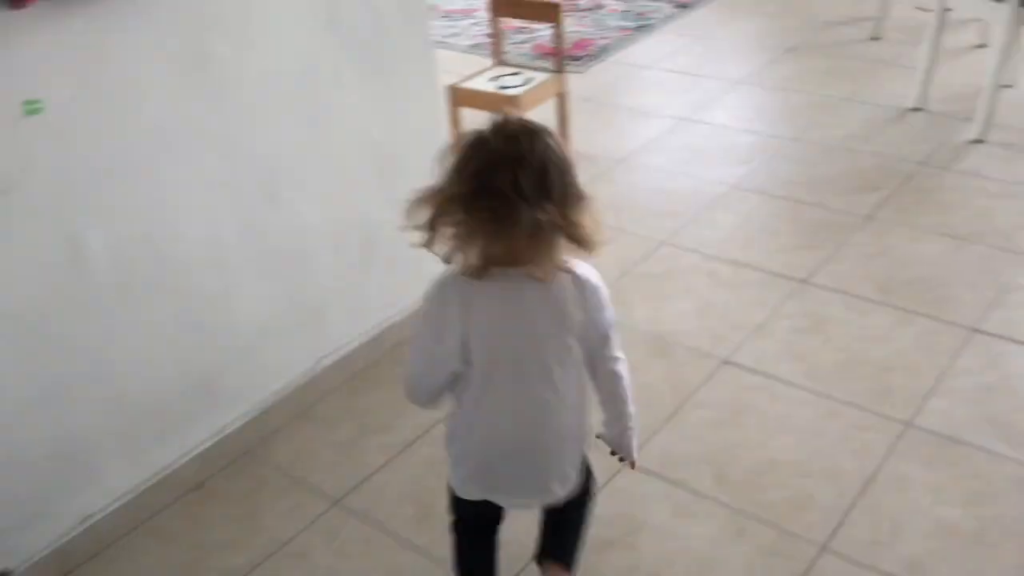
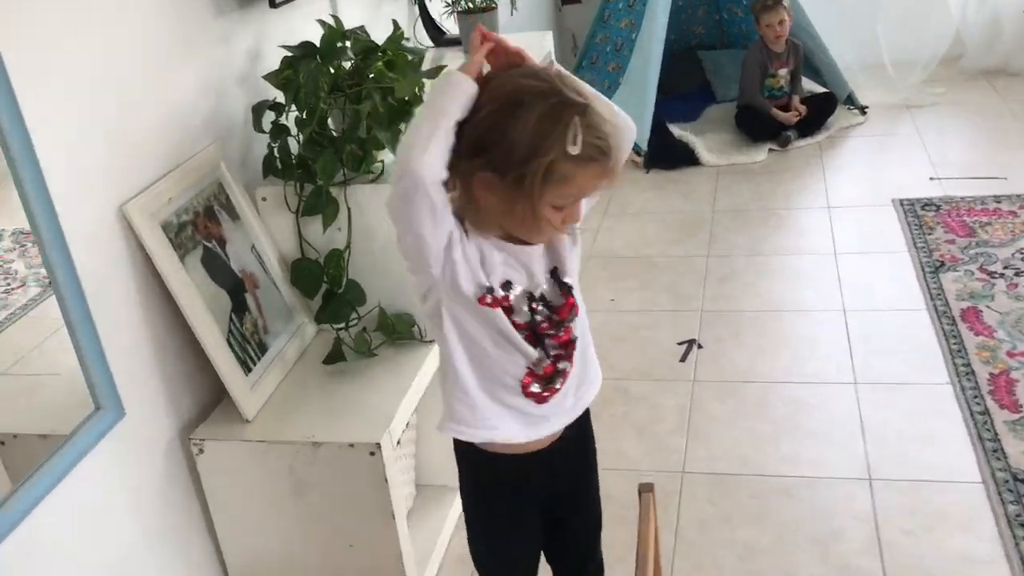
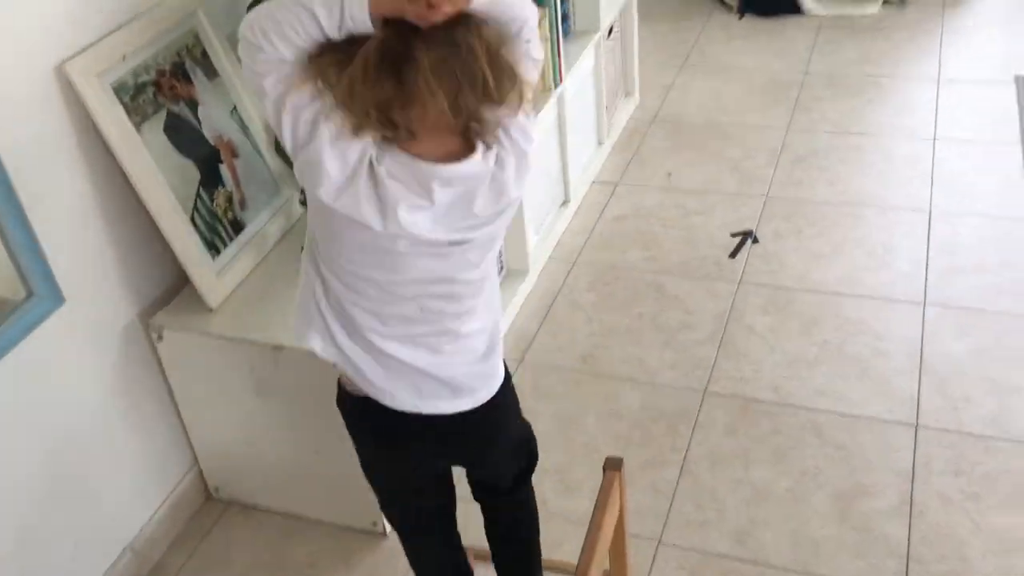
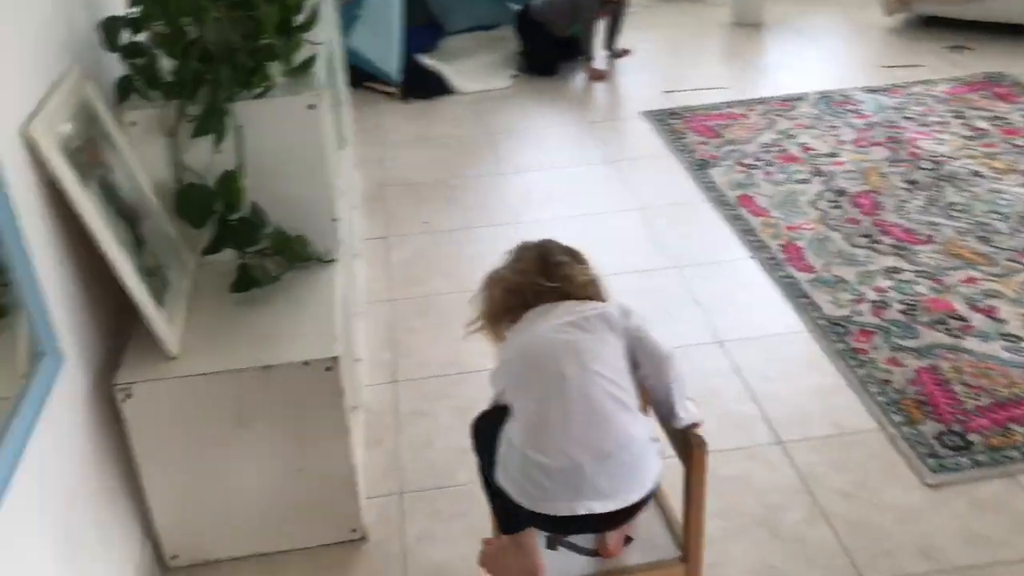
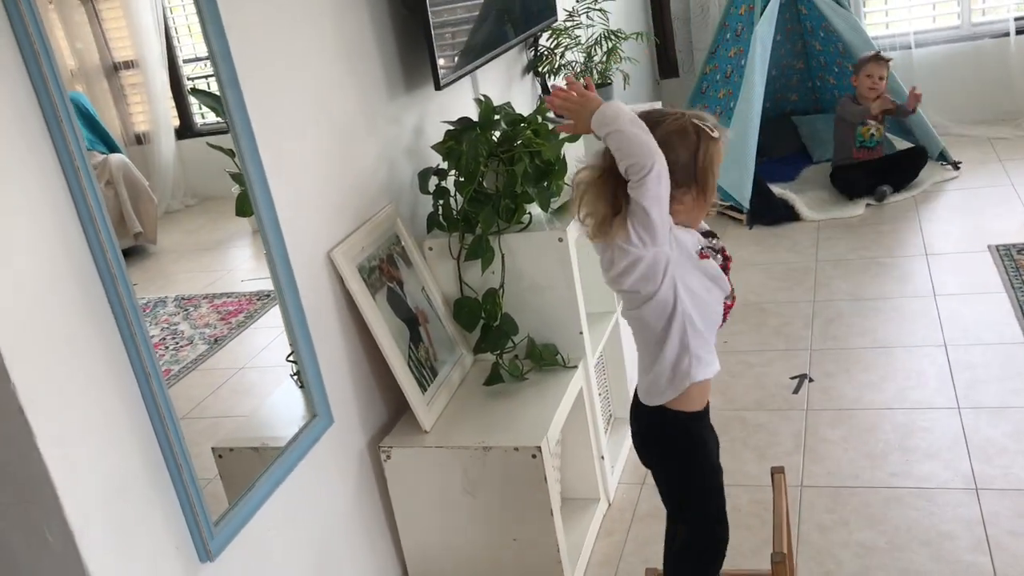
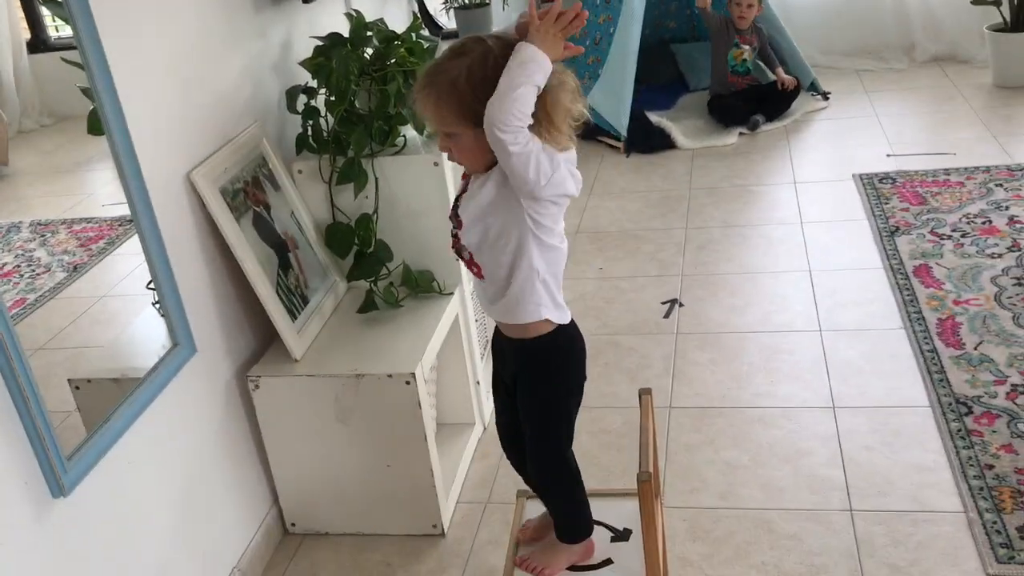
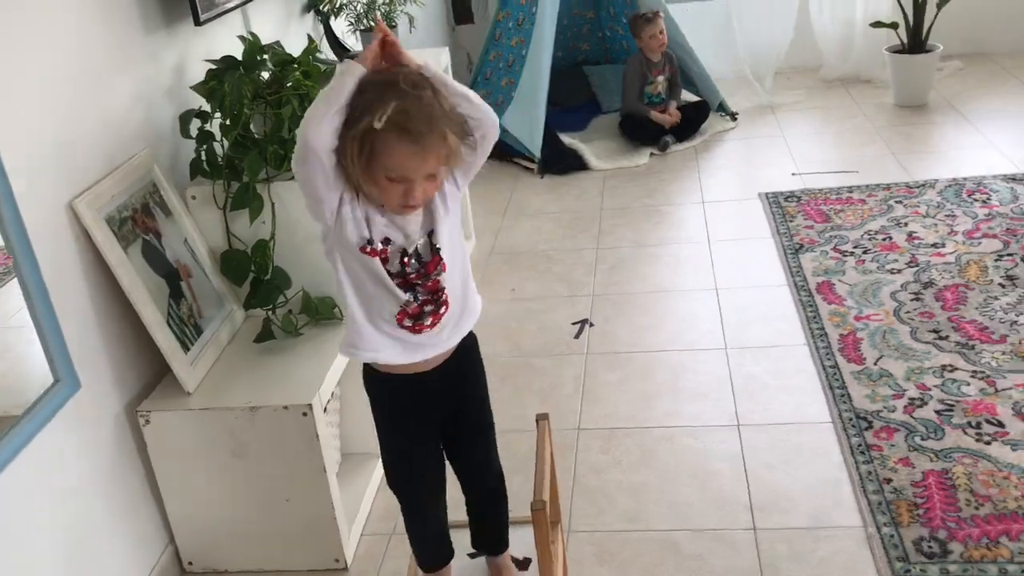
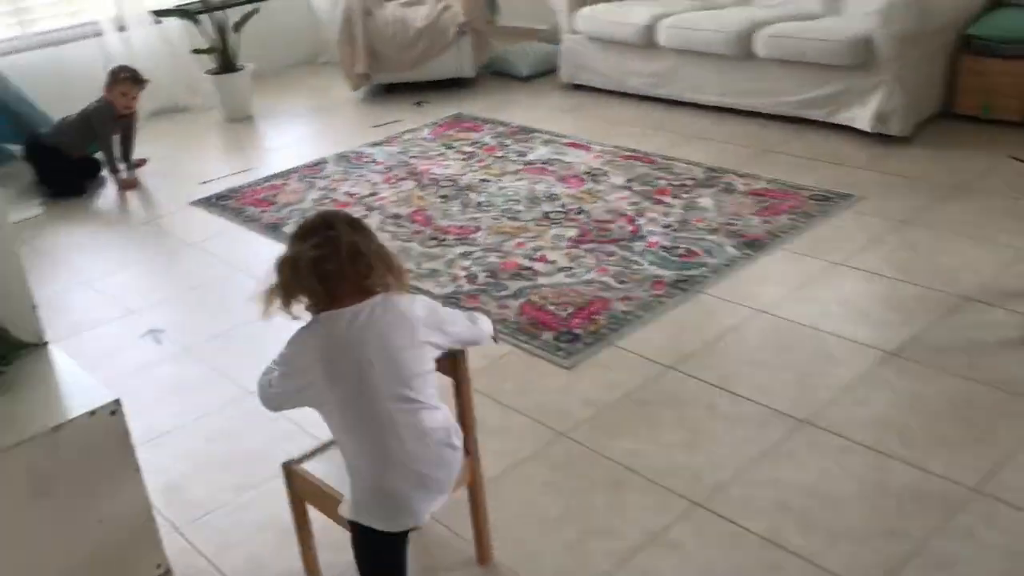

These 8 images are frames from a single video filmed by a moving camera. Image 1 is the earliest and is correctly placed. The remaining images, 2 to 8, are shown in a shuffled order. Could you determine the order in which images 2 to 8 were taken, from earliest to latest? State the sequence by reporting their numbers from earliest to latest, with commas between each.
8, 4, 5, 6, 7, 2, 3
